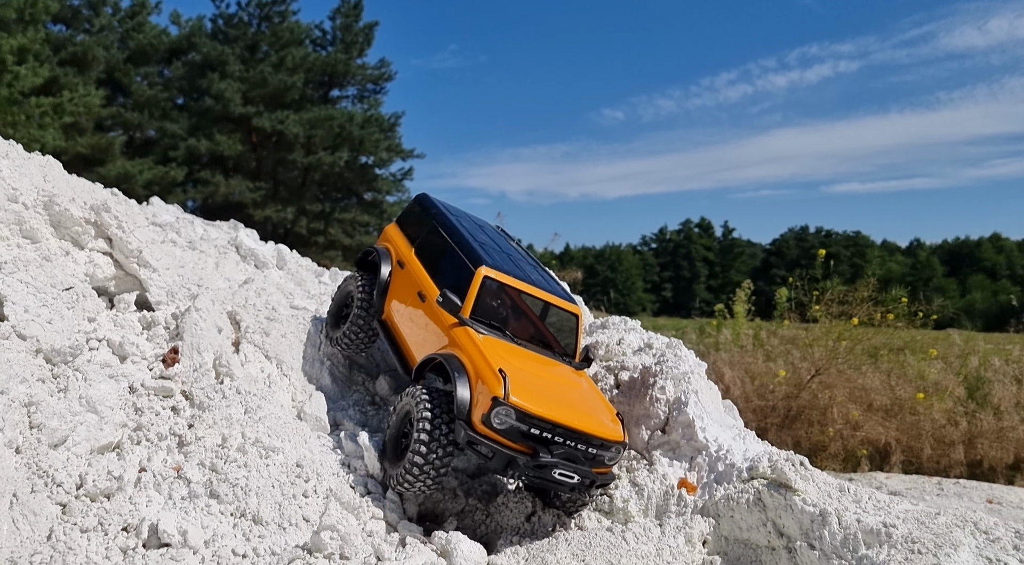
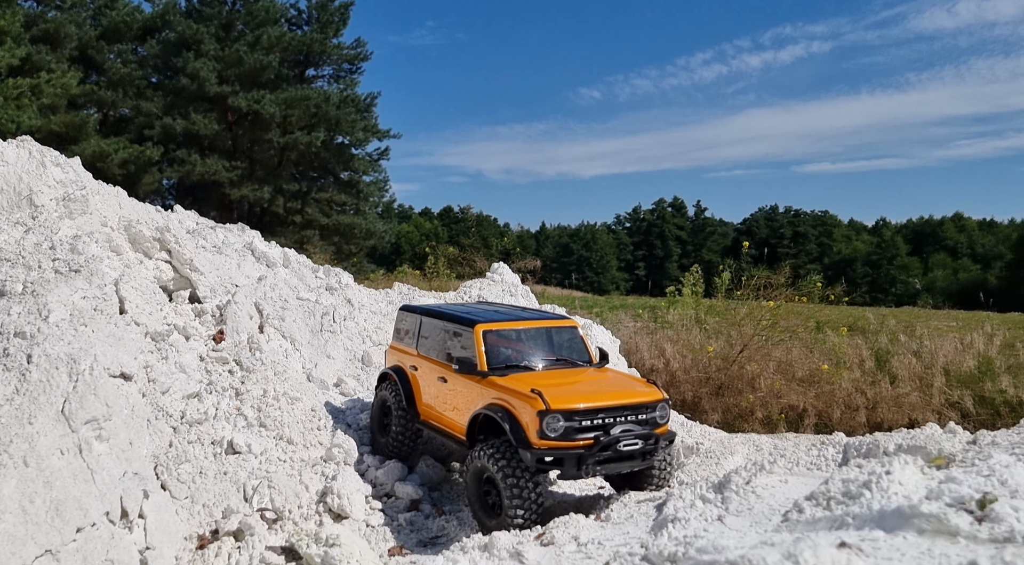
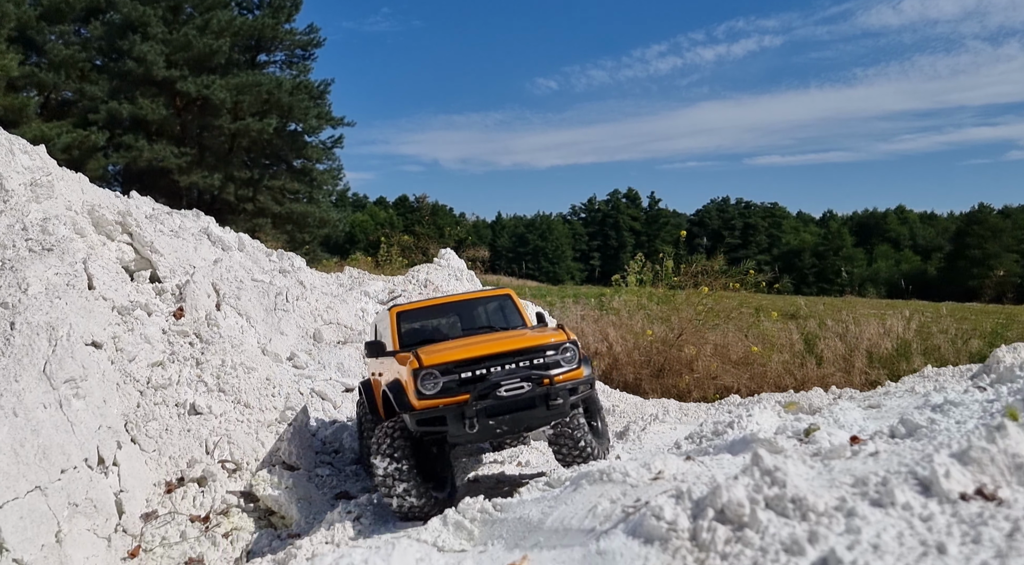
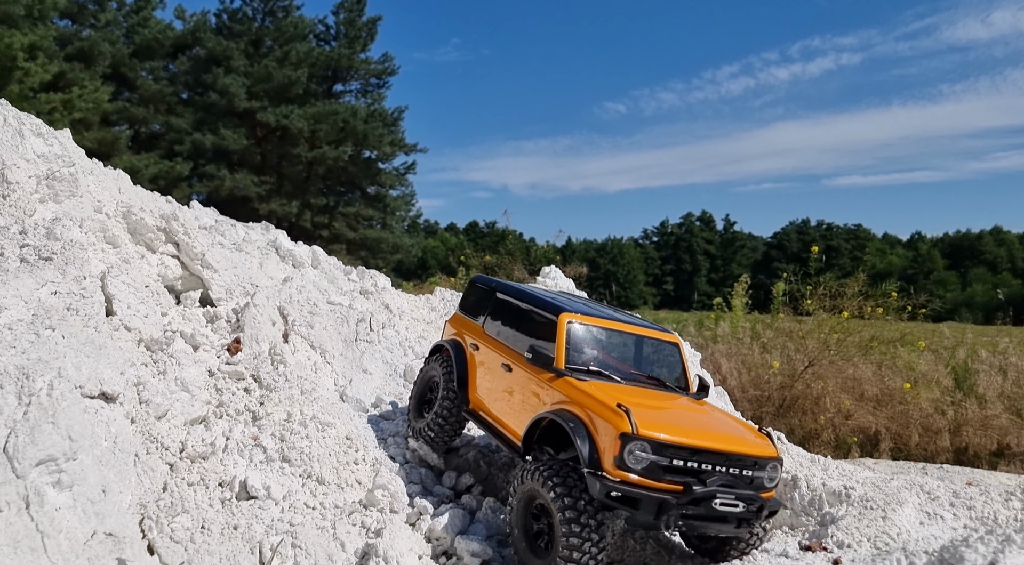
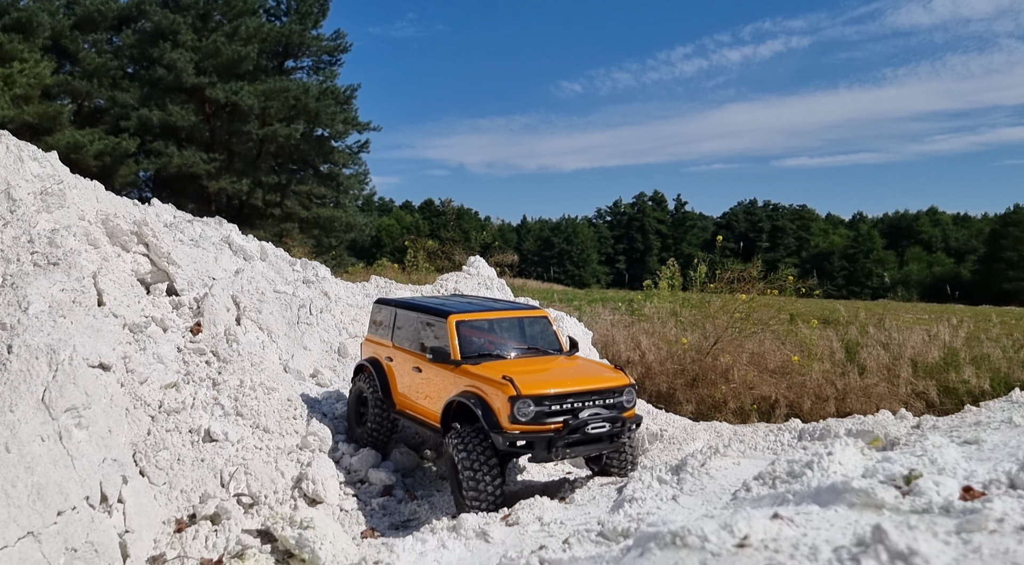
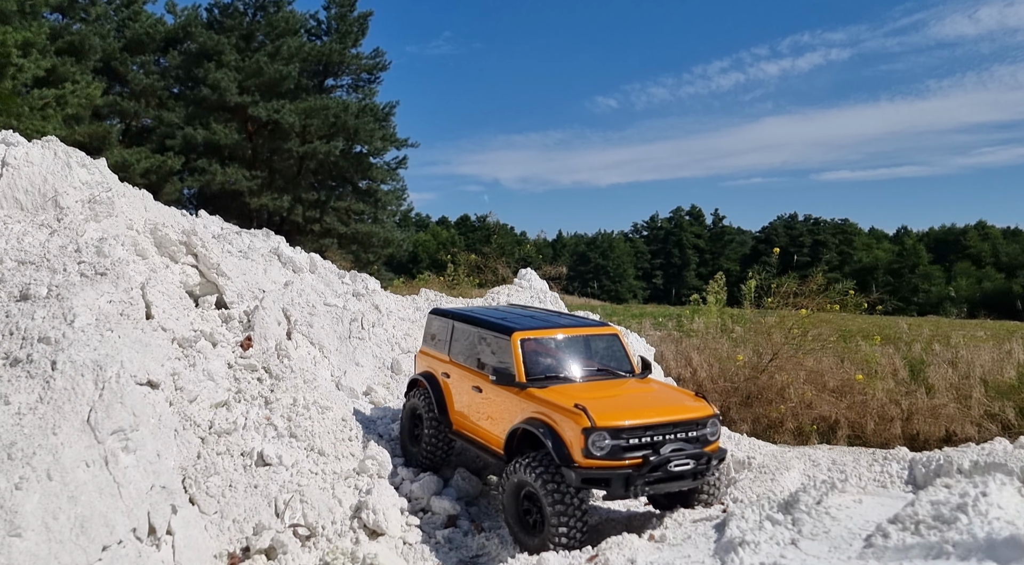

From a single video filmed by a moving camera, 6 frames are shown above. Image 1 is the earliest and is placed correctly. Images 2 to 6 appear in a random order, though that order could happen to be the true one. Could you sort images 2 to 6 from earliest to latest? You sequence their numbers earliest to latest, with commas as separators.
4, 6, 2, 5, 3
